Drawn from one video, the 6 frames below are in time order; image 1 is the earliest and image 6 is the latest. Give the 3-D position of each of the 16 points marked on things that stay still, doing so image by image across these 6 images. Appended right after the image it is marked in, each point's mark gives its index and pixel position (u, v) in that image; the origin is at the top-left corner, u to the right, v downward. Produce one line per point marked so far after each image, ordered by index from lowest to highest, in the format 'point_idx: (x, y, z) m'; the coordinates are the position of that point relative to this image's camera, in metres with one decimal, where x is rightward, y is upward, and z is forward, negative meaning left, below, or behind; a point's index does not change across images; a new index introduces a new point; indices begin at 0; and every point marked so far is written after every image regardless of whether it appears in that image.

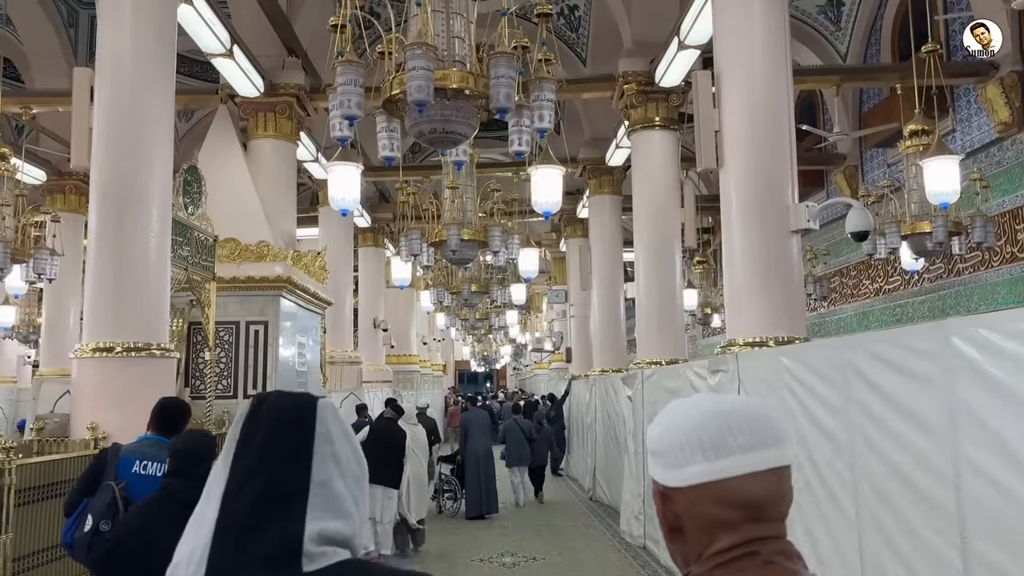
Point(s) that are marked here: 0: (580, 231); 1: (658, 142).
0: (+1.2, +1.0, +14.4) m
1: (+1.4, +1.4, +7.7) m
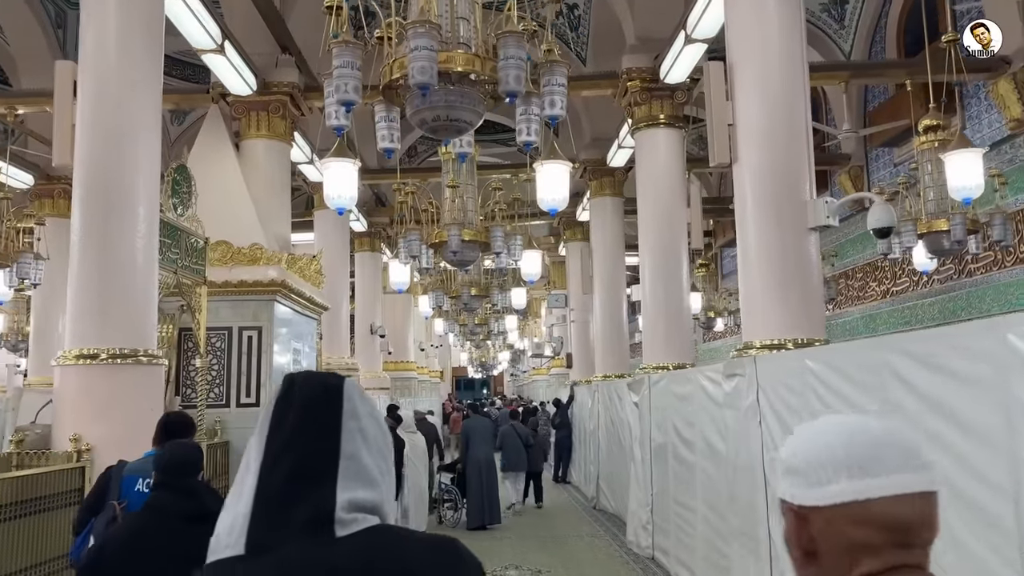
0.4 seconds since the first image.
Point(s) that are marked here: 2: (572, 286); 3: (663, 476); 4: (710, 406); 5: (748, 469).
0: (+1.2, +0.9, +14.2) m
1: (+1.4, +1.4, +7.5) m
2: (+1.0, 0.0, +13.5) m
3: (+1.2, -1.5, +6.6) m
4: (+1.3, -0.8, +5.4) m
5: (+1.3, -1.0, +4.5) m
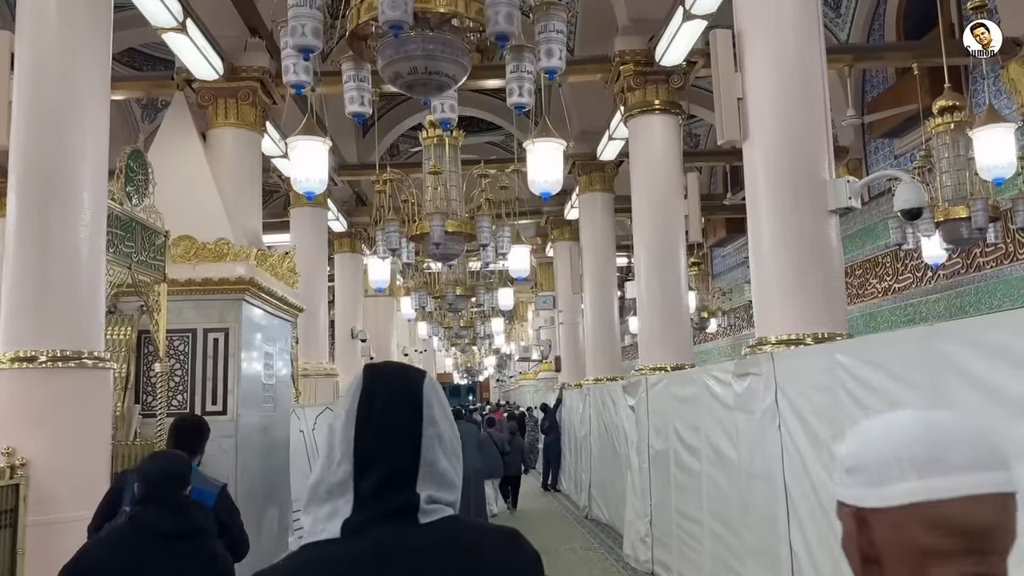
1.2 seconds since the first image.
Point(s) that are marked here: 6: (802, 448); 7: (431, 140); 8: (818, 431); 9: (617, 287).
0: (+0.9, +0.9, +13.7) m
1: (+1.3, +1.4, +7.1) m
2: (+0.8, 0.0, +13.1) m
3: (+1.1, -1.5, +6.1) m
4: (+1.2, -0.7, +4.9) m
5: (+1.3, -0.9, +4.1) m
6: (+1.3, -0.7, +3.8) m
7: (-0.6, +1.0, +5.8) m
8: (+1.3, -0.6, +3.6) m
9: (+1.3, 0.0, +10.4) m
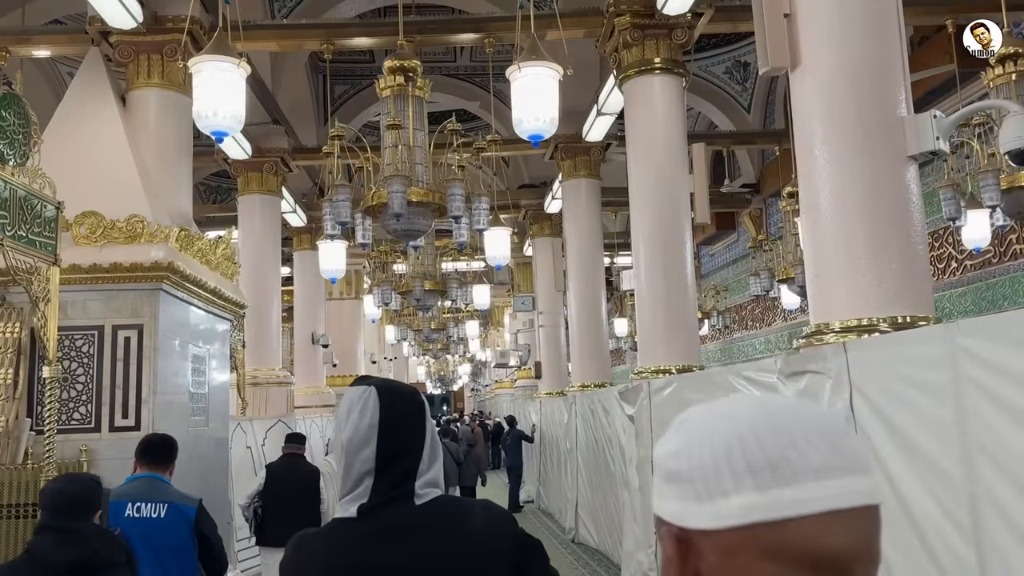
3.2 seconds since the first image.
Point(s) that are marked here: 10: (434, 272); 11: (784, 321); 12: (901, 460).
0: (+0.5, +0.9, +12.7) m
1: (+1.1, +1.5, +6.1) m
2: (+0.4, 0.0, +12.0) m
3: (+1.0, -1.4, +5.1) m
4: (+1.1, -0.6, +3.9) m
5: (+1.2, -0.8, +3.1) m
6: (+1.3, -0.6, +2.7) m
7: (-0.7, +1.1, +4.7) m
8: (+1.3, -0.5, +2.6) m
9: (+1.1, +0.1, +9.4) m
10: (-0.9, +0.2, +9.2) m
11: (+3.7, -0.5, +11.3) m
12: (+1.3, -0.6, +2.7) m
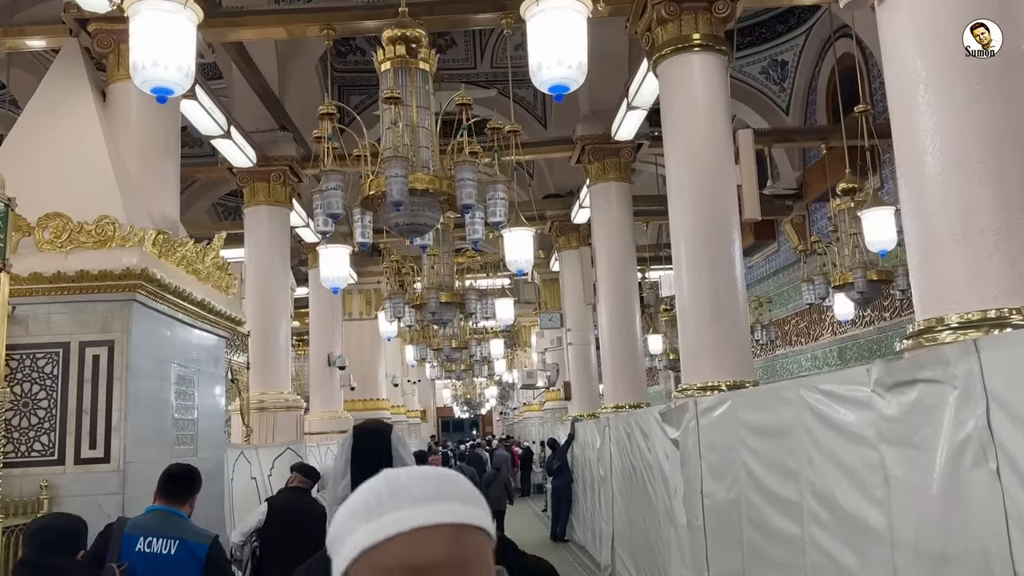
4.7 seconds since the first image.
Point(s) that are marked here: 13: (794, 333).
0: (+0.9, +0.7, +12.0) m
1: (+1.2, +1.4, +5.4) m
2: (+0.8, -0.2, +11.3) m
3: (+1.1, -1.4, +4.3) m
4: (+1.2, -0.6, +3.2) m
5: (+1.3, -0.8, +2.3) m
6: (+1.3, -0.5, +2.0) m
7: (-0.6, +1.1, +4.1) m
8: (+1.3, -0.4, +1.8) m
9: (+1.3, 0.0, +8.7) m
10: (-0.6, 0.0, +8.5) m
11: (+4.1, -0.6, +10.4) m
12: (+1.3, -0.5, +1.9) m
13: (+4.0, -0.6, +11.7) m
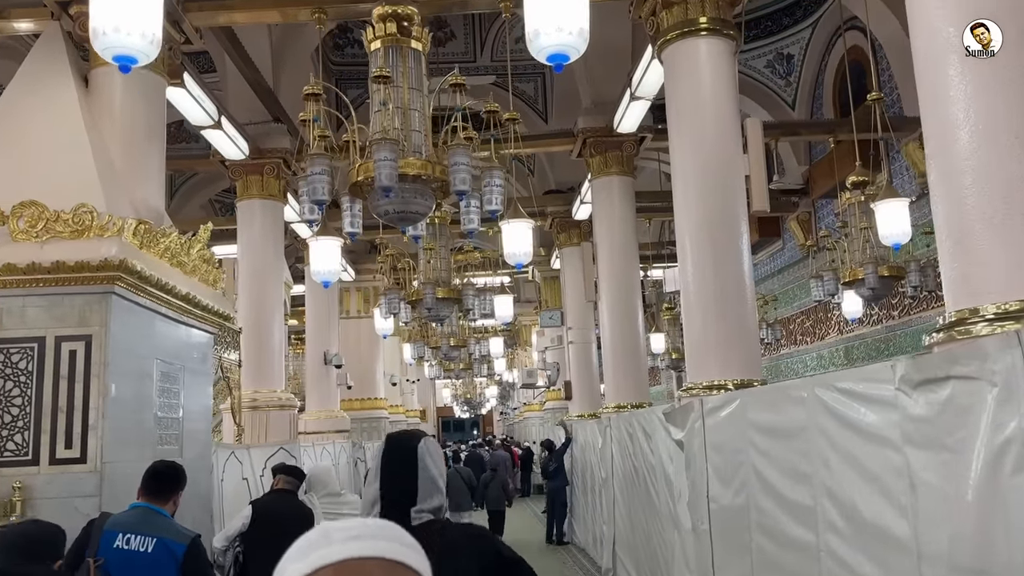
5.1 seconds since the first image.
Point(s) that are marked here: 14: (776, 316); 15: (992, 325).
0: (+0.9, +0.7, +11.8) m
1: (+1.2, +1.5, +5.2) m
2: (+0.8, -0.2, +11.1) m
3: (+1.1, -1.4, +4.1) m
4: (+1.2, -0.6, +2.9) m
5: (+1.2, -0.7, +2.1) m
6: (+1.3, -0.5, +1.8) m
7: (-0.6, +1.1, +3.8) m
8: (+1.3, -0.4, +1.6) m
9: (+1.3, 0.0, +8.5) m
10: (-0.6, +0.1, +8.3) m
11: (+4.1, -0.6, +10.2) m
12: (+1.3, -0.5, +1.7) m
13: (+4.0, -0.6, +11.5) m
14: (+3.9, -0.4, +12.2) m
15: (+1.3, -0.1, +2.2) m
